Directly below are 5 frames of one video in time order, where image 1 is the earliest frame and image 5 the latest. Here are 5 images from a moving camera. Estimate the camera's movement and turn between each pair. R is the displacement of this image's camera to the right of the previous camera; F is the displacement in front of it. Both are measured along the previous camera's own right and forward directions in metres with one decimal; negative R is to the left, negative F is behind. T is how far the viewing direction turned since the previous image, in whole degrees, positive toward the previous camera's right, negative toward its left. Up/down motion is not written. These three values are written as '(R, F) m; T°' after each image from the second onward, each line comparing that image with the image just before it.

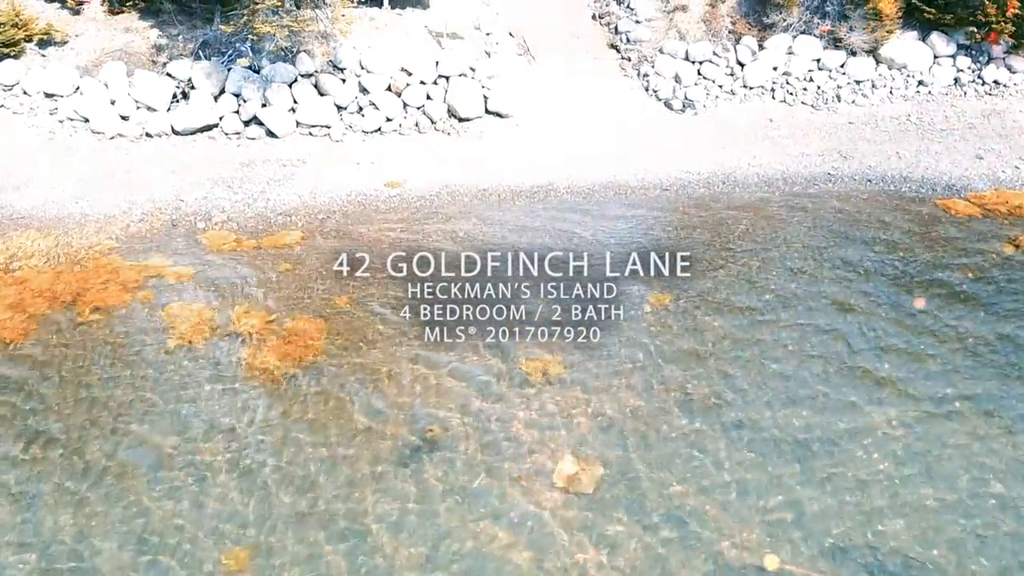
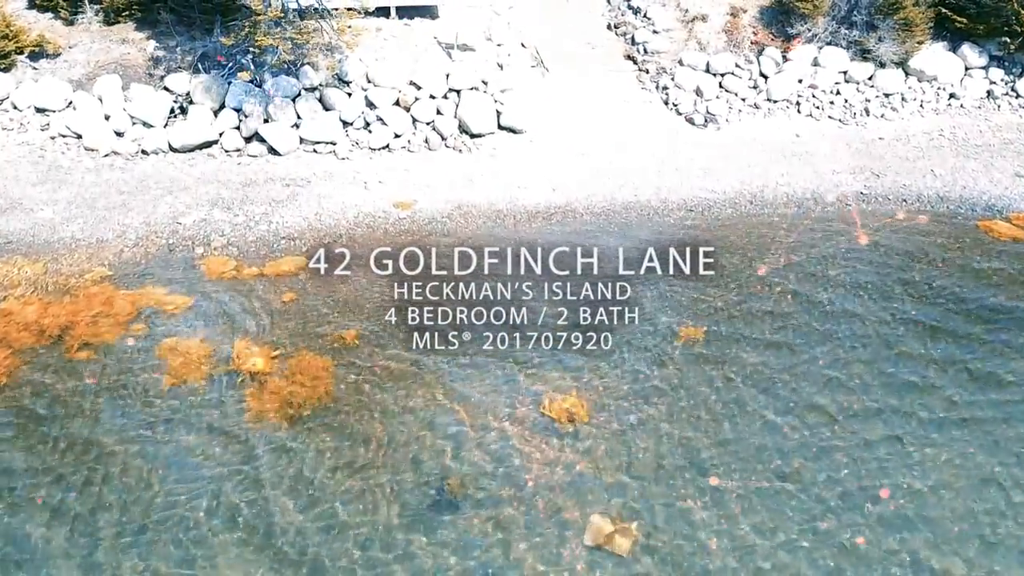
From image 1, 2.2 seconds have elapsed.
(-0.2, +0.7) m; 0°
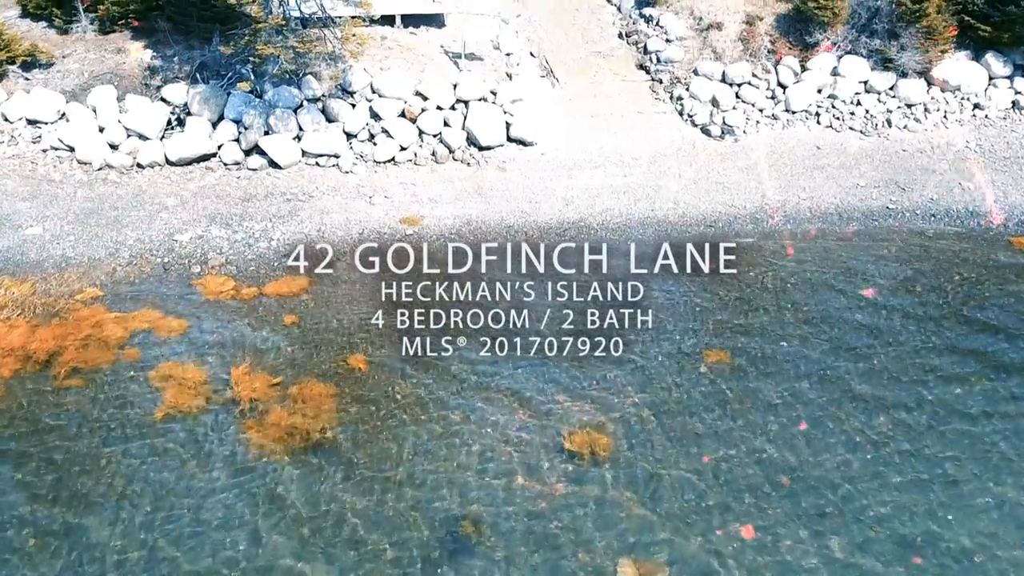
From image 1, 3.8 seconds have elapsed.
(-0.2, +0.6) m; 0°
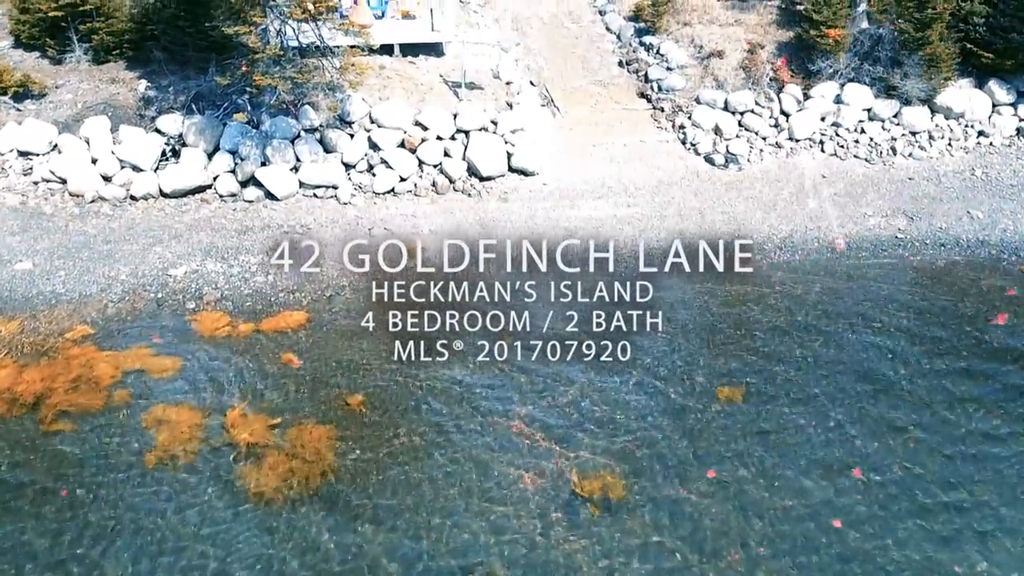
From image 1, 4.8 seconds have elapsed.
(-0.1, +0.3) m; 0°
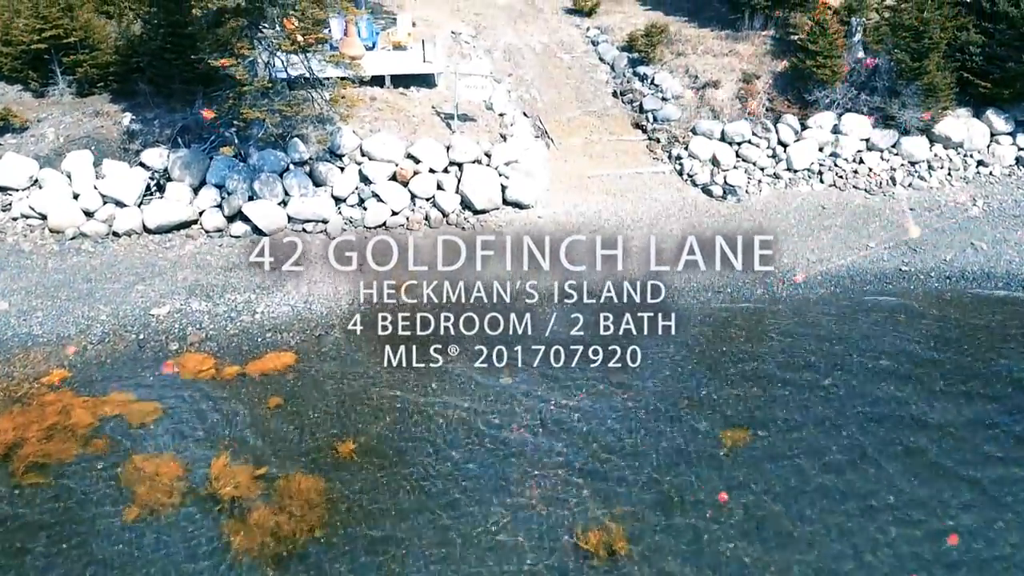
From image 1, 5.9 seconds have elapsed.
(-0.1, +0.4) m; +1°
